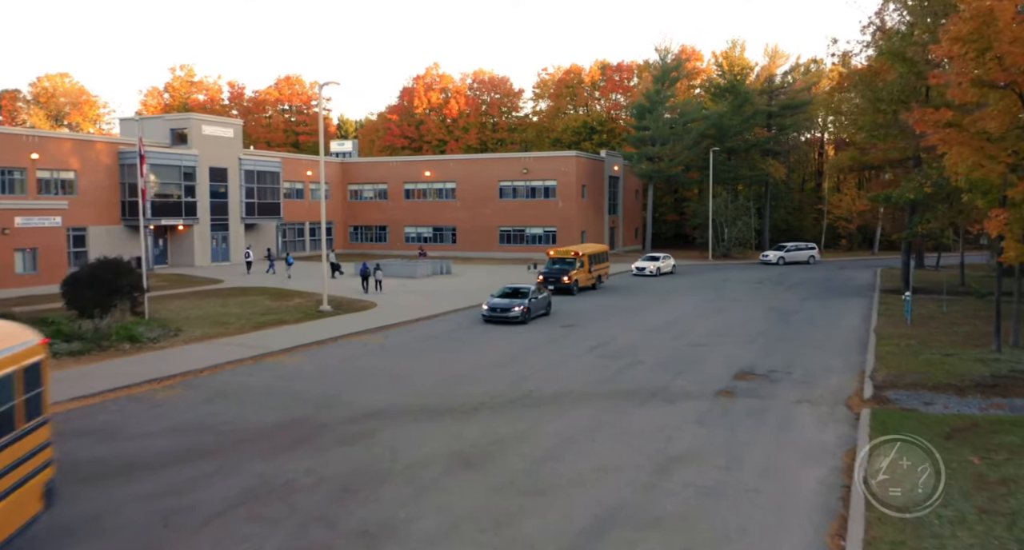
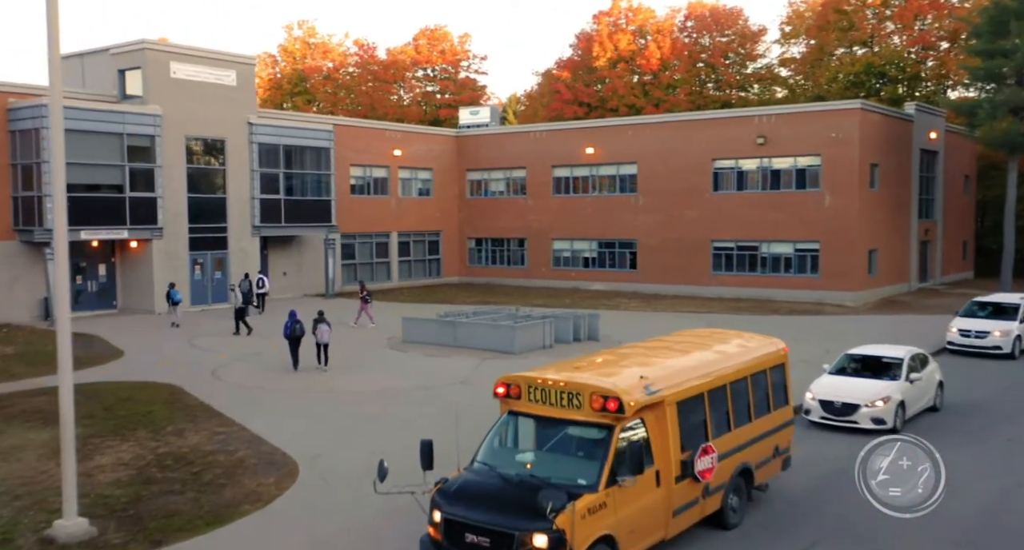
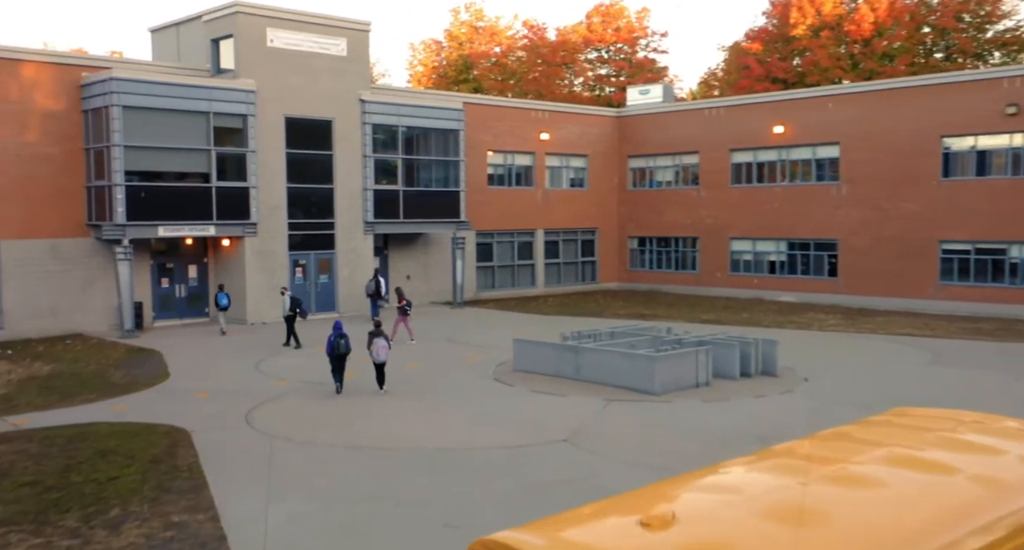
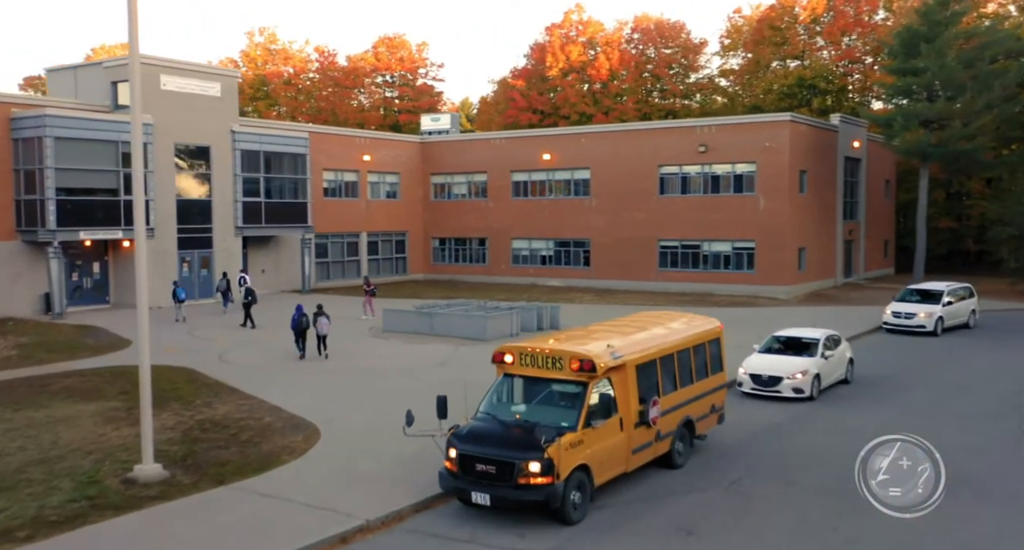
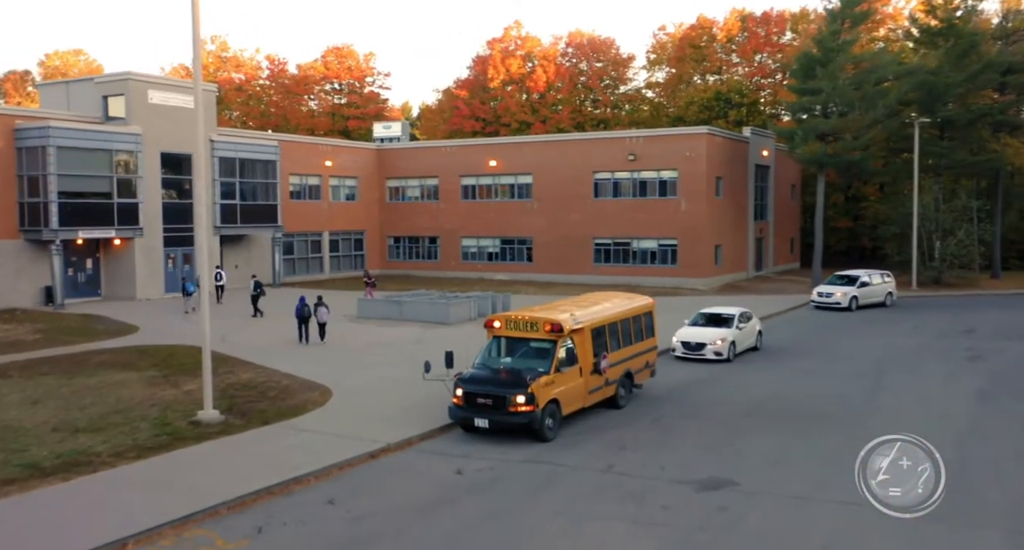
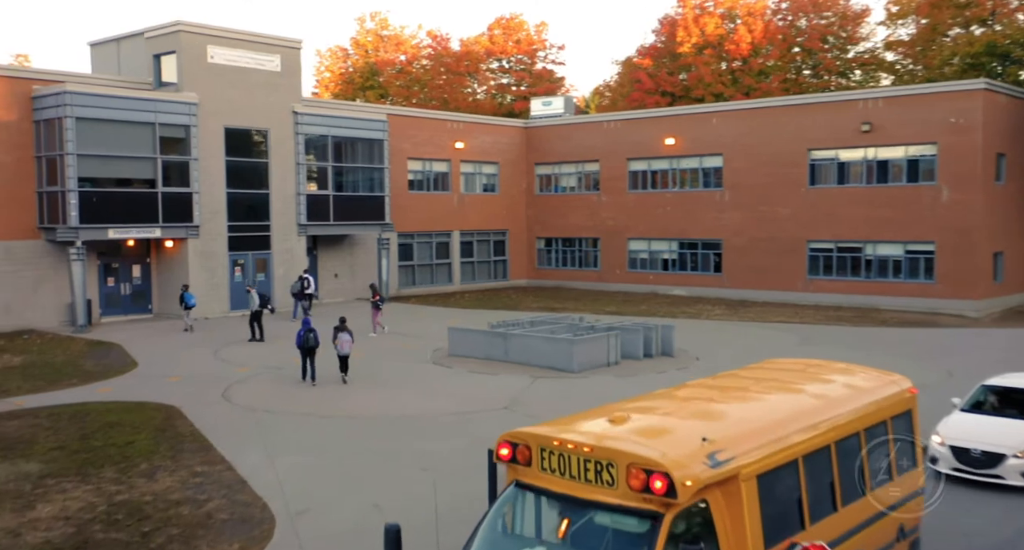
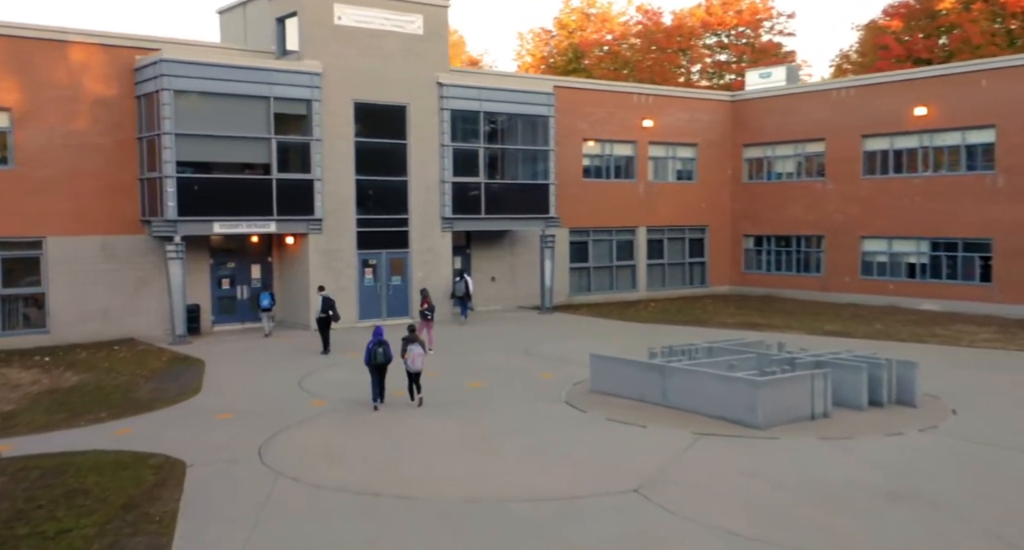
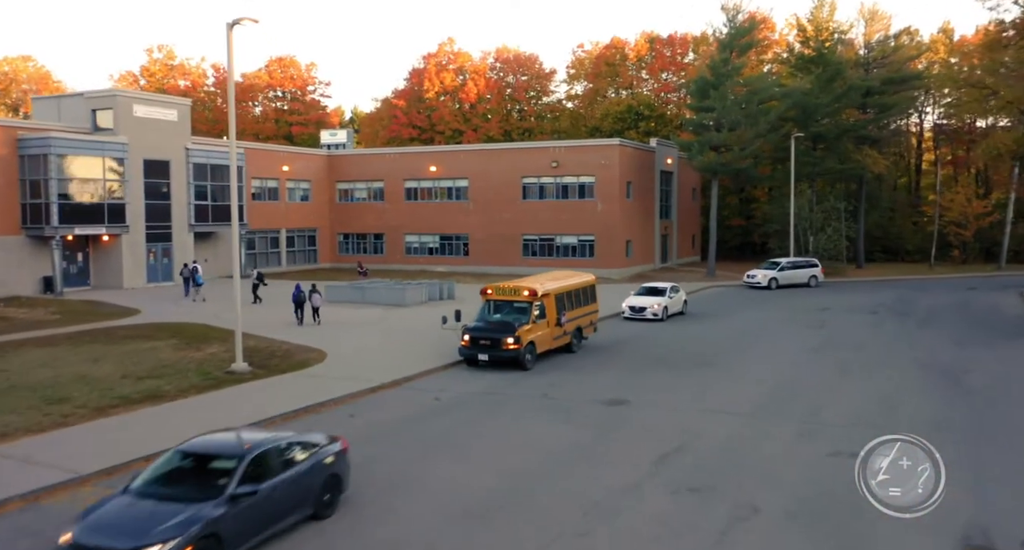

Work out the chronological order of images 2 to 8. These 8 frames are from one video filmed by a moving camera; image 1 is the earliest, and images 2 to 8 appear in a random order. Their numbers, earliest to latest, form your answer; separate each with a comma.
8, 5, 4, 2, 6, 3, 7
